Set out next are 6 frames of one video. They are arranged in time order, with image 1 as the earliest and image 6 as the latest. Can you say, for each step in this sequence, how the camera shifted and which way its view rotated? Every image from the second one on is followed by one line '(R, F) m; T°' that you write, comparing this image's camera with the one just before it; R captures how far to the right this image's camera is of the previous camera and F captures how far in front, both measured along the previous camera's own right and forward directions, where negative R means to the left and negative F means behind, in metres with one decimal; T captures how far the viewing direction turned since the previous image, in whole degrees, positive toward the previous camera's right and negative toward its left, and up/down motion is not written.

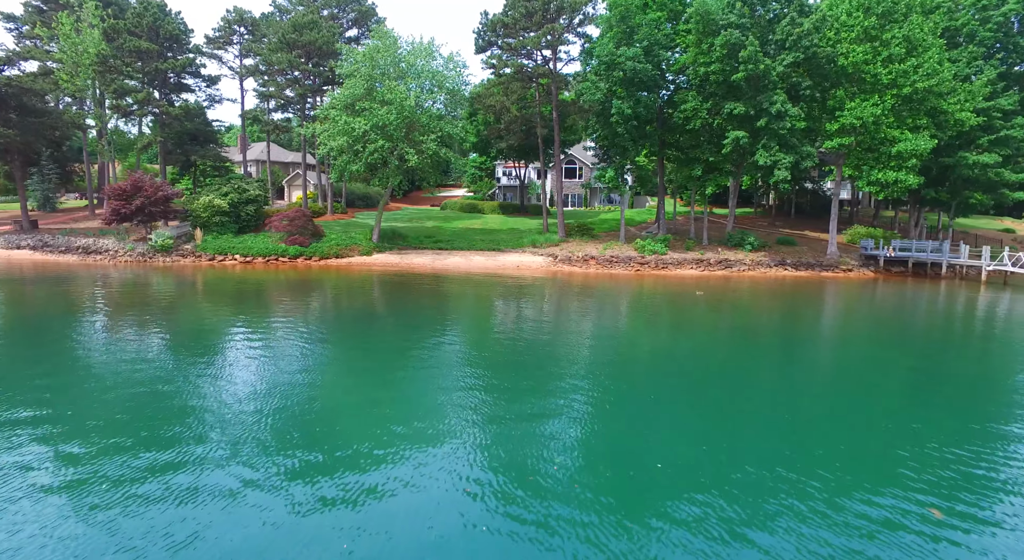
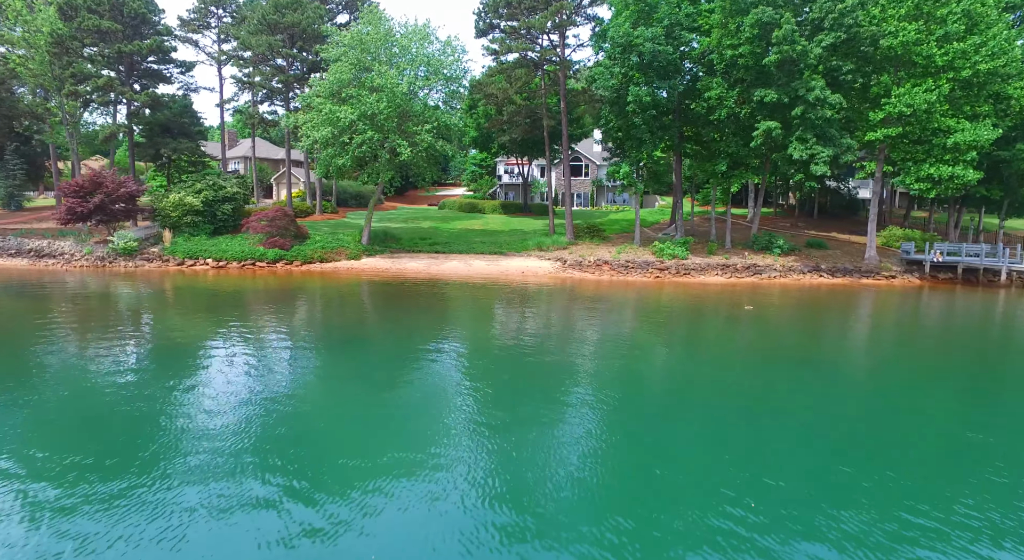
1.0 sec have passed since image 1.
(-0.2, +3.0) m; 0°
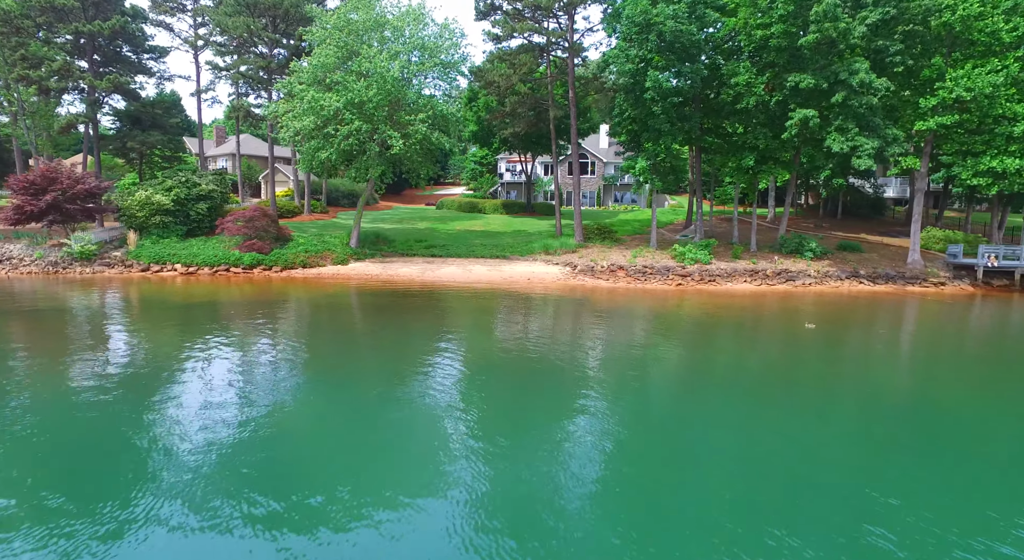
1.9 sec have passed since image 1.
(-0.2, +2.8) m; 0°
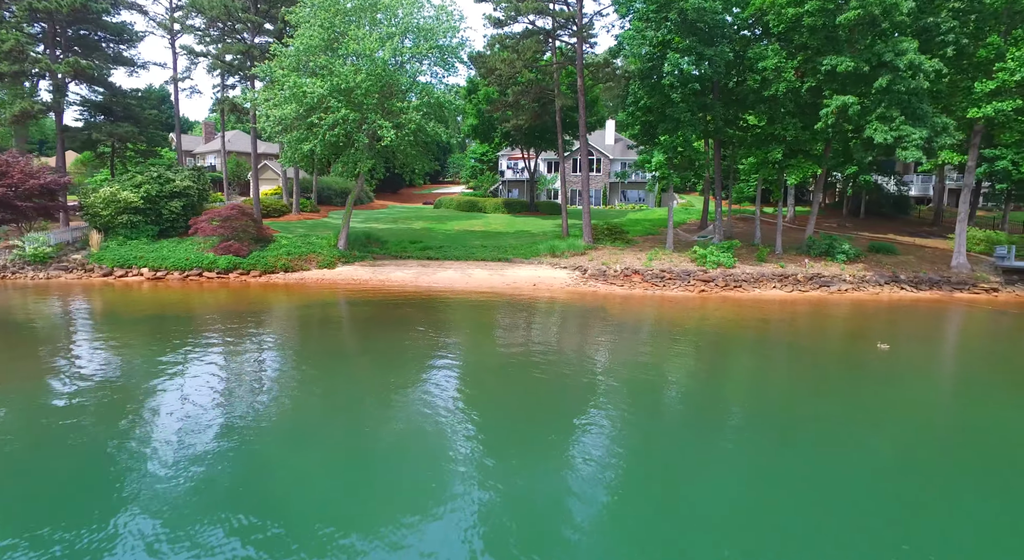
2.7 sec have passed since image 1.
(-0.1, +2.4) m; 0°
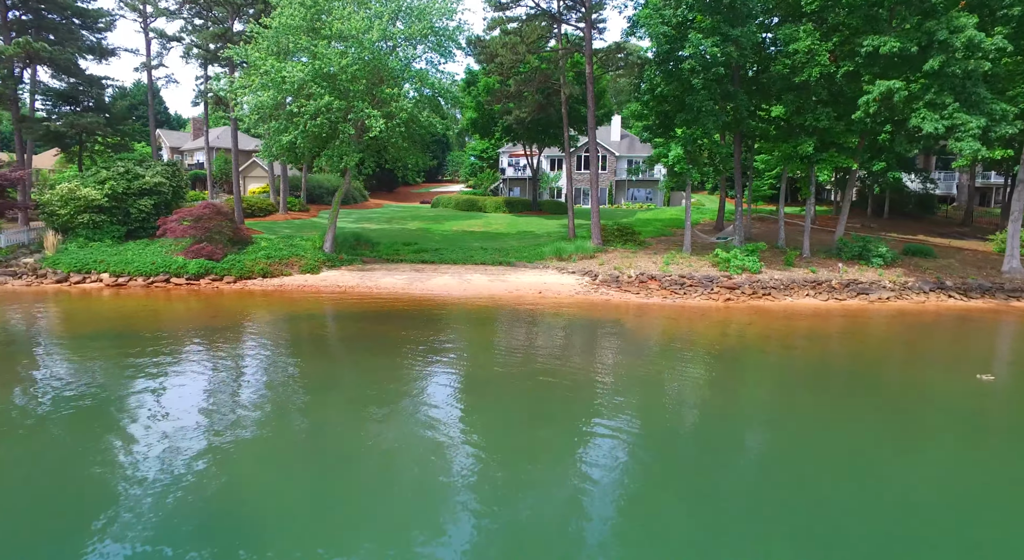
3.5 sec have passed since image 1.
(-0.1, +2.2) m; 0°
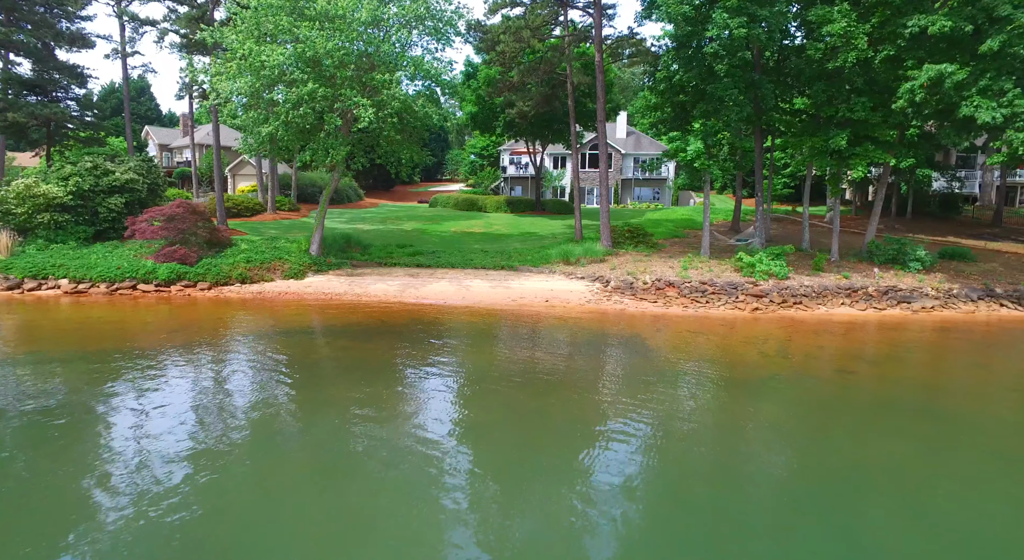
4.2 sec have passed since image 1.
(-0.1, +1.9) m; 0°
